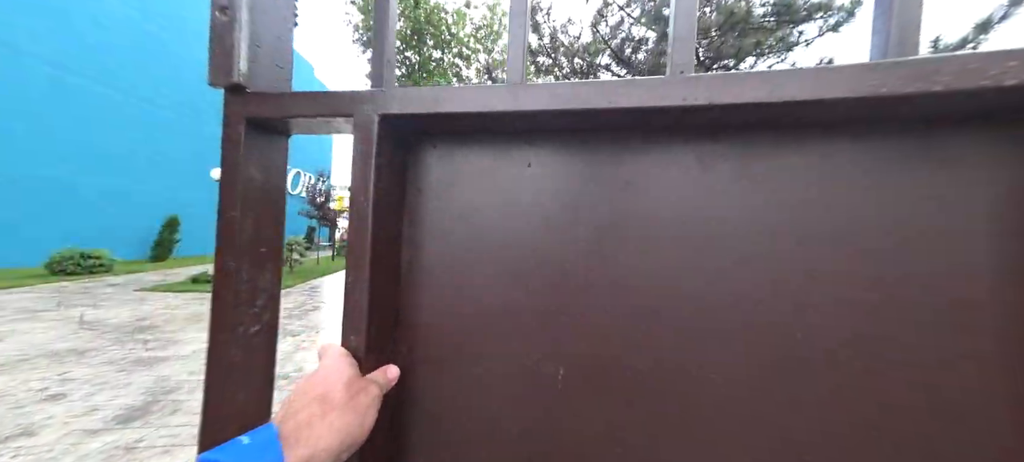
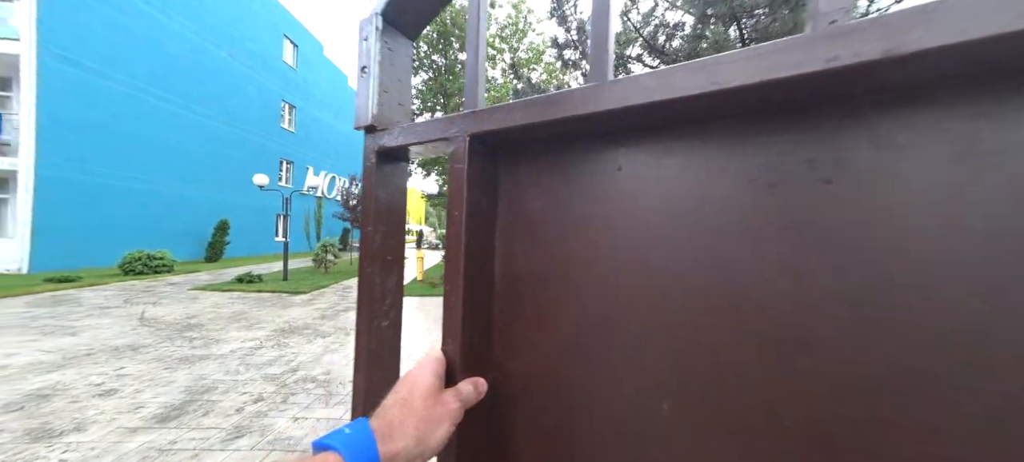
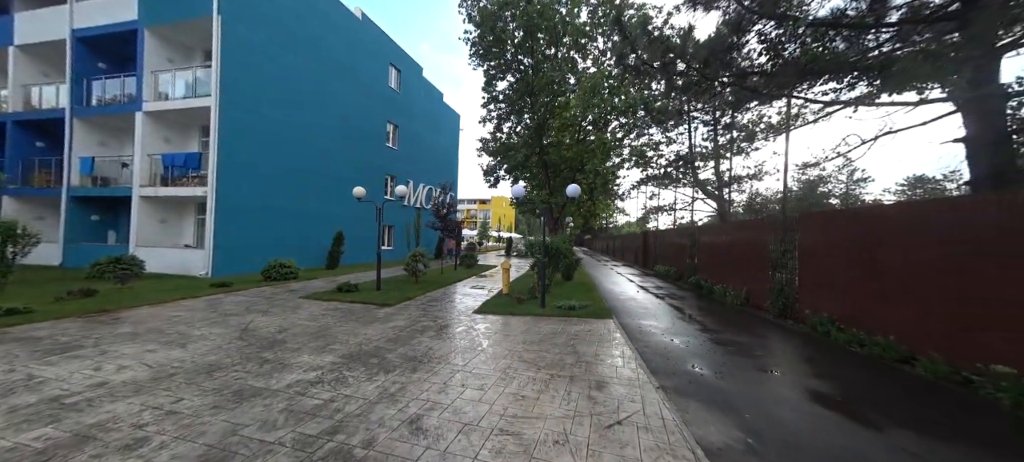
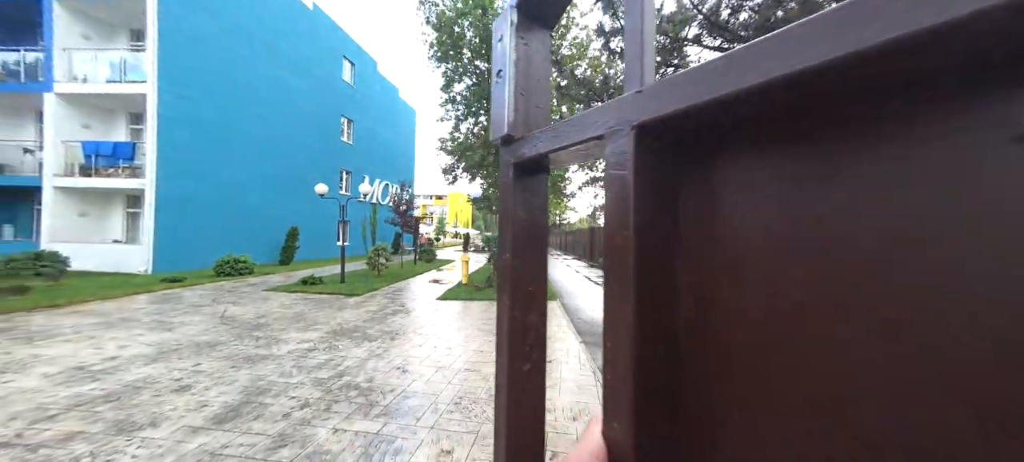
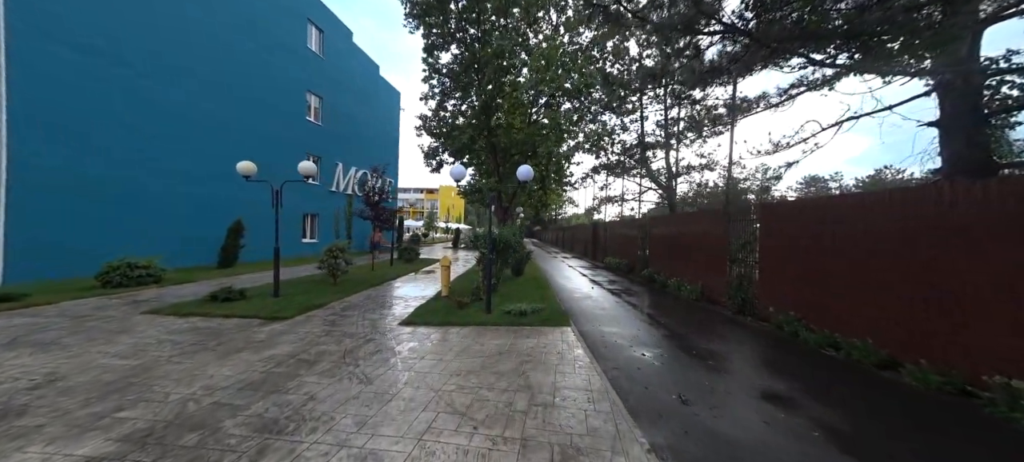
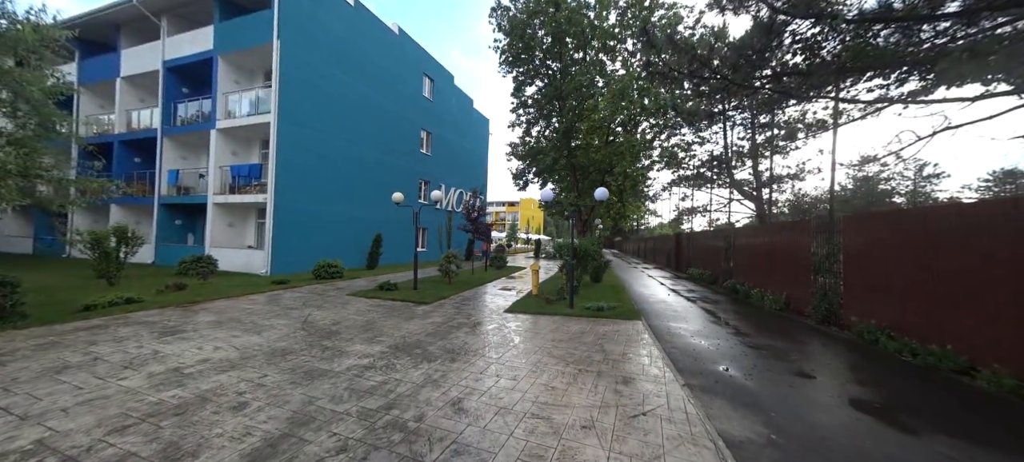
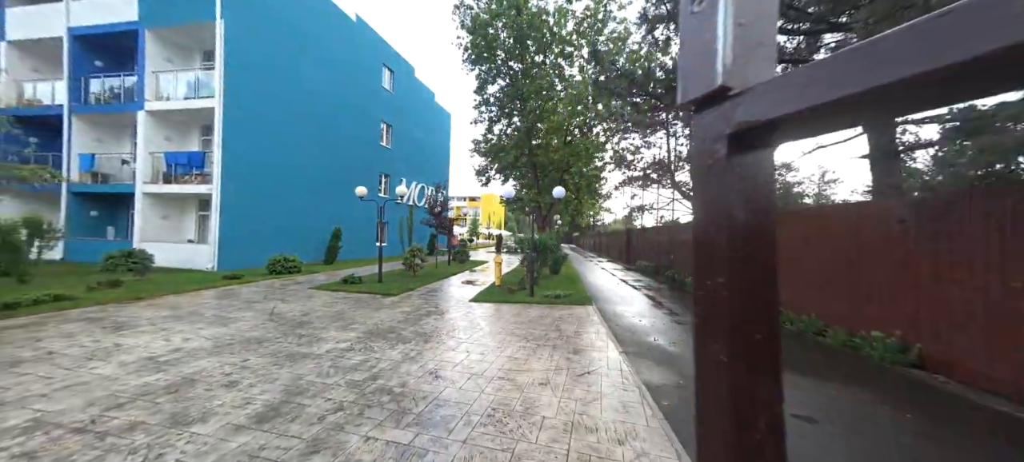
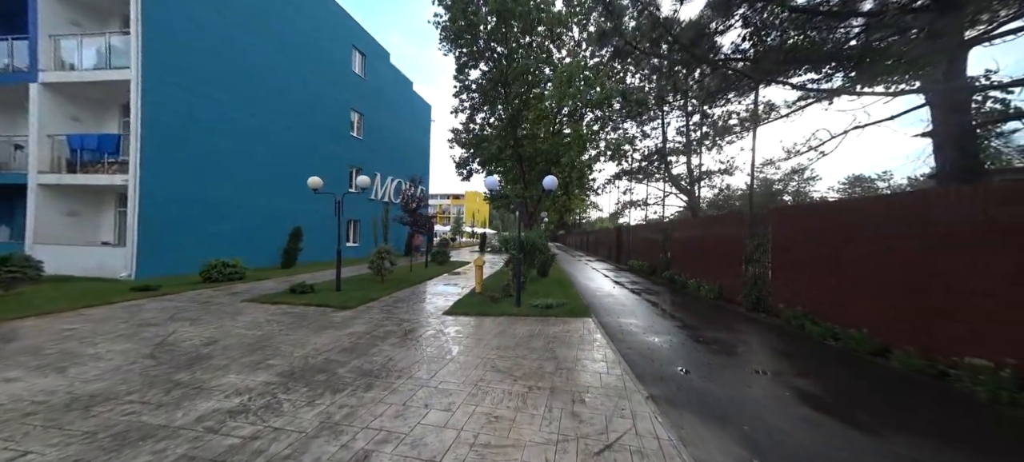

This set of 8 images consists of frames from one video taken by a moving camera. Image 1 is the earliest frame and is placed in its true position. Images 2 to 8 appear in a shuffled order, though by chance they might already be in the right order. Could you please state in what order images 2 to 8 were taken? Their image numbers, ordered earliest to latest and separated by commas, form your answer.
2, 4, 7, 6, 3, 8, 5
